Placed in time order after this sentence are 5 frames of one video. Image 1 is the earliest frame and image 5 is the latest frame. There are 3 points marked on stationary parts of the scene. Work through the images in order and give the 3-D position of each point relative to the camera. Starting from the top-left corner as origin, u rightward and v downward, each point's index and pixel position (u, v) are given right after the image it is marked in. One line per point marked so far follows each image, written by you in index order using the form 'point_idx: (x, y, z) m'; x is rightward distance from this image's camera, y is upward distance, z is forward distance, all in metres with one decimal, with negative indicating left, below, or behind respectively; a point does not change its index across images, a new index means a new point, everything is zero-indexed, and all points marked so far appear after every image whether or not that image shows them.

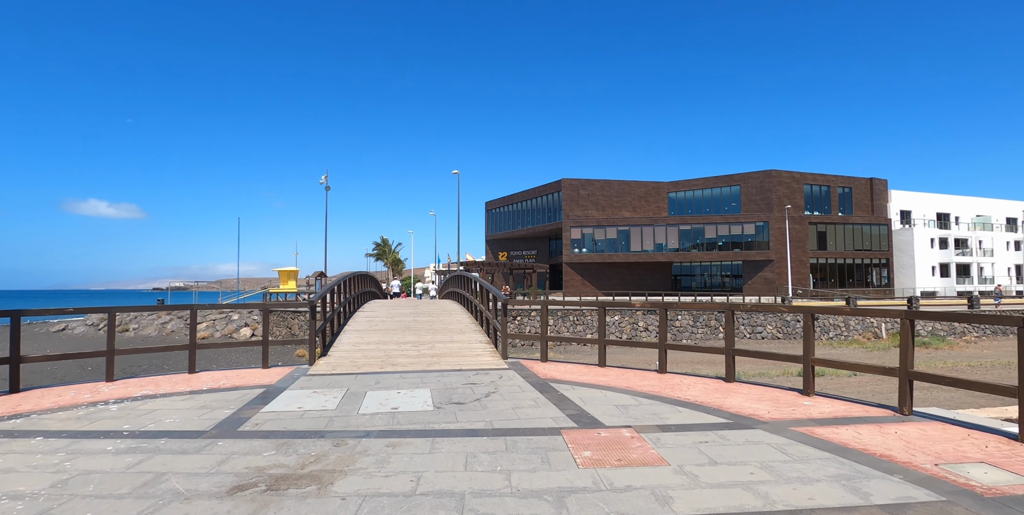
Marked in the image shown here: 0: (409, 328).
0: (-2.1, -1.4, +9.9) m
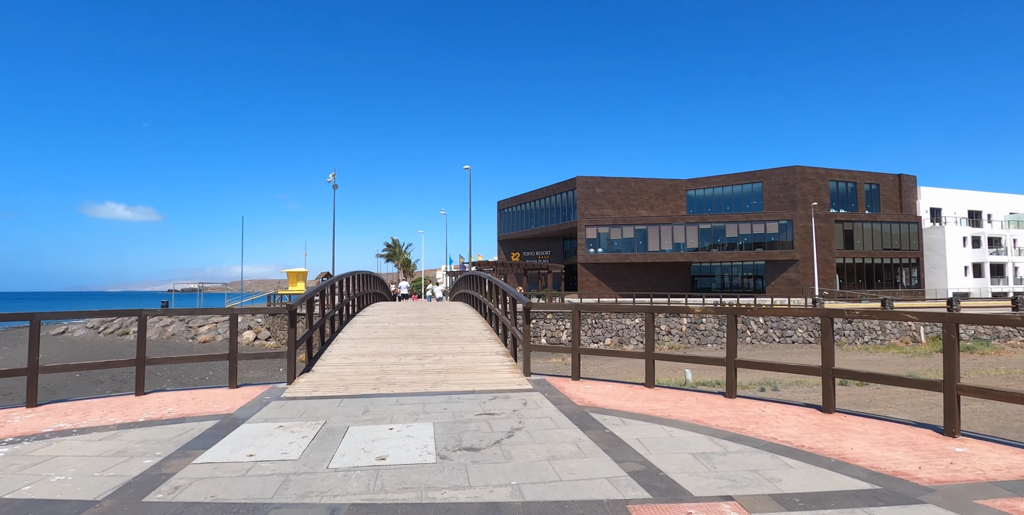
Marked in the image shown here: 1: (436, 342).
0: (-1.7, -1.4, +8.4) m
1: (-1.2, -1.4, +8.0) m
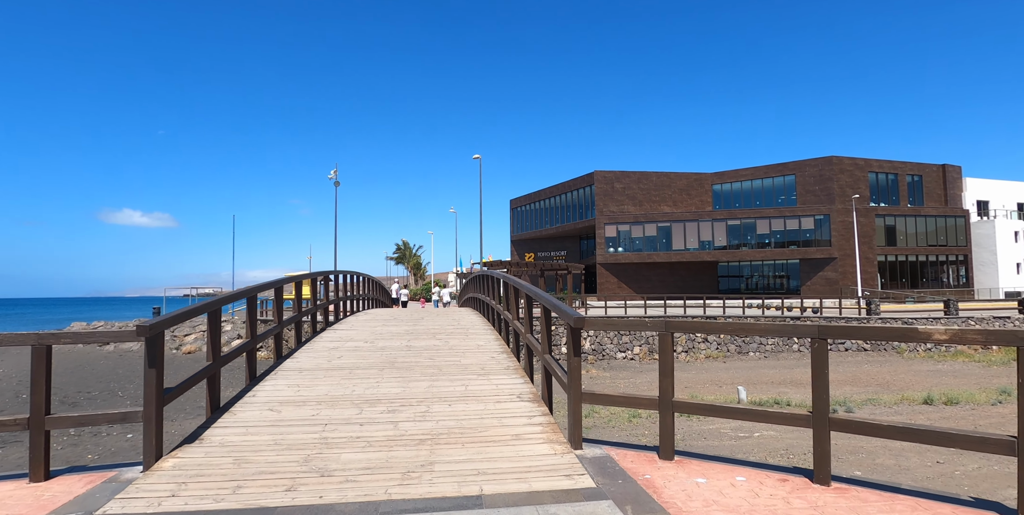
0: (-1.4, -1.2, +5.6) m
1: (-0.9, -1.3, +5.2) m
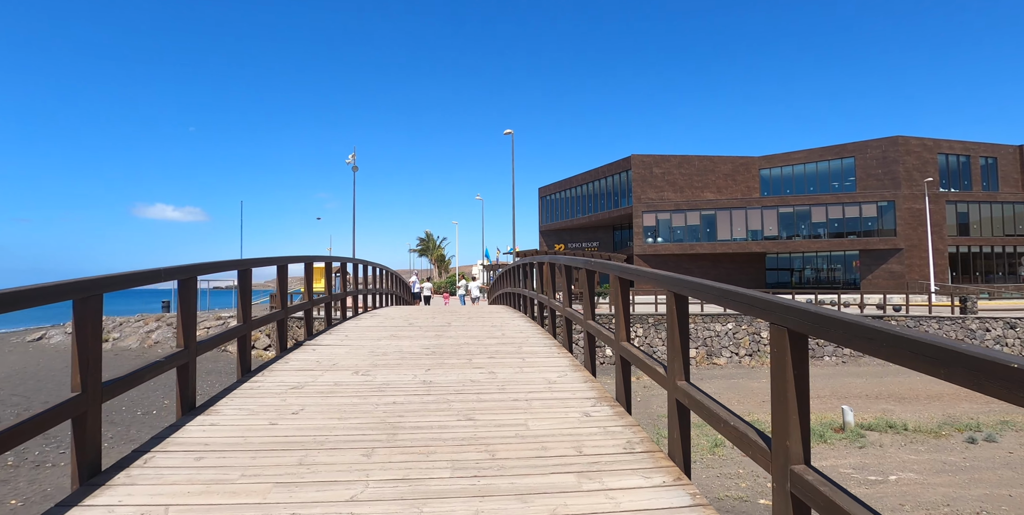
0: (-0.7, -1.0, +2.7) m
1: (-0.2, -1.0, +2.3) m
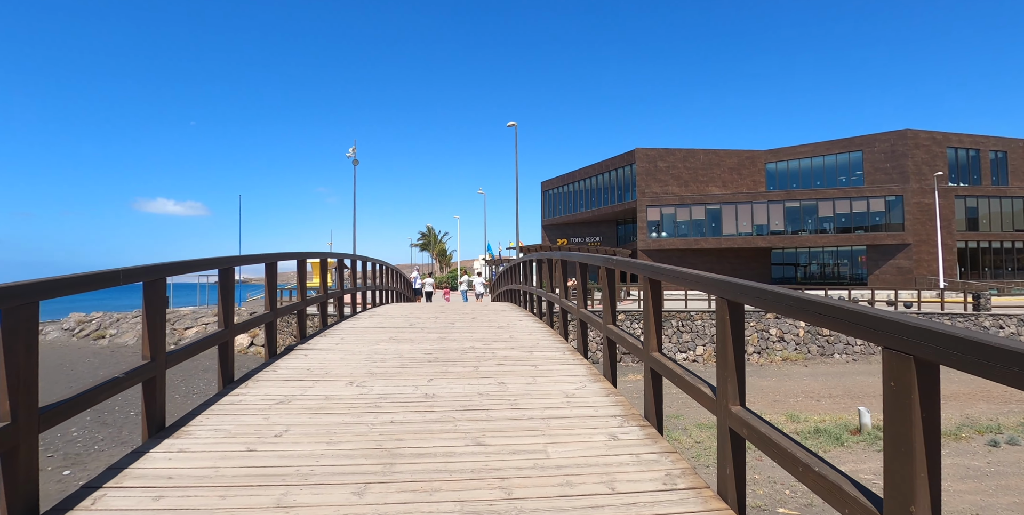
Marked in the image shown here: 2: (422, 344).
0: (-0.6, -1.0, +2.3) m
1: (-0.1, -1.0, +1.9) m
2: (-1.0, -0.9, +5.2) m
